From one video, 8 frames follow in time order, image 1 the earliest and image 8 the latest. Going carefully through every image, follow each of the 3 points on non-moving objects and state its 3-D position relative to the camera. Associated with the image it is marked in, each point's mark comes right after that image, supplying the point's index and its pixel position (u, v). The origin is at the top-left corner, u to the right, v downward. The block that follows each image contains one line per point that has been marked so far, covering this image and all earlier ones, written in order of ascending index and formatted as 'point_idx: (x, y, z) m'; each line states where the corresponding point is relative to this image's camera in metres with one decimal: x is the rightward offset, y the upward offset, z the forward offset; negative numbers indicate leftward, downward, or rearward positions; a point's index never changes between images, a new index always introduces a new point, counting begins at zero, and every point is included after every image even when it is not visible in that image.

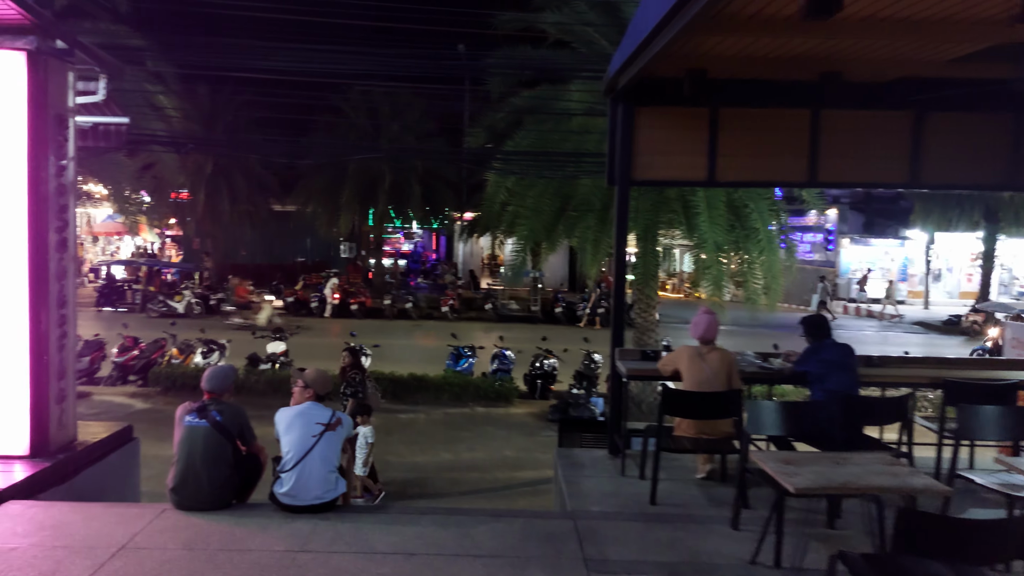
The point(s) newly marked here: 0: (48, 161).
0: (-2.6, +0.7, +4.7) m
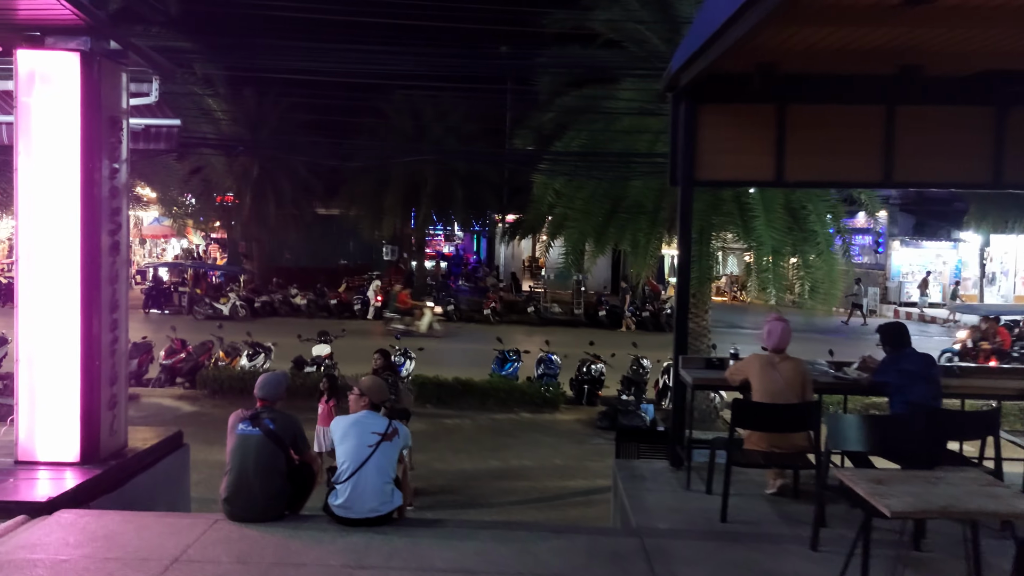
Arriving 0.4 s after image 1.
0: (-2.3, +0.7, +4.6) m
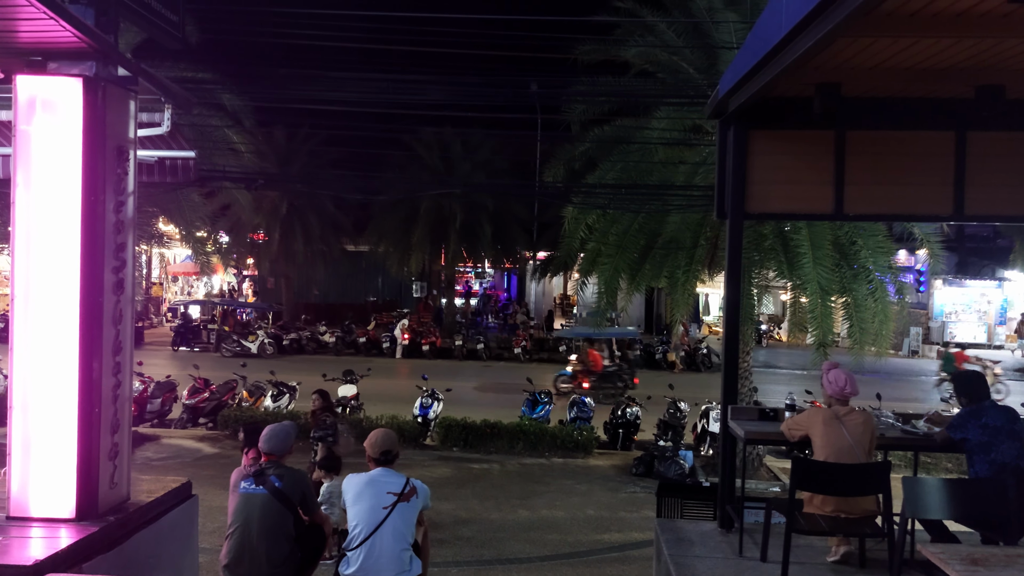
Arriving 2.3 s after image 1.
0: (-2.1, +0.5, +4.3) m
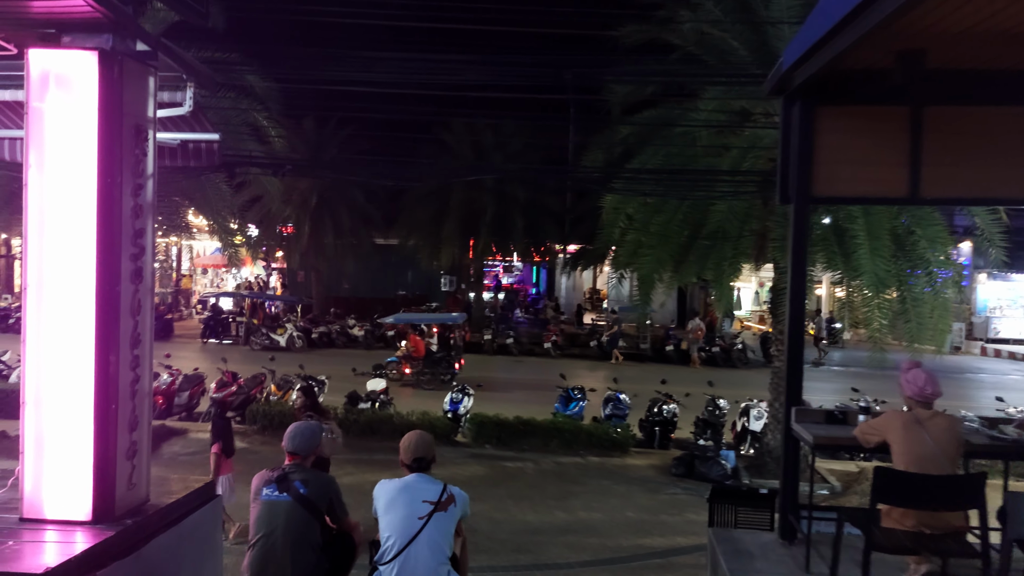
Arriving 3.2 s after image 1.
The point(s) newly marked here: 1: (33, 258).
0: (-1.9, +0.5, +4.1) m
1: (-2.3, +0.1, +4.0) m
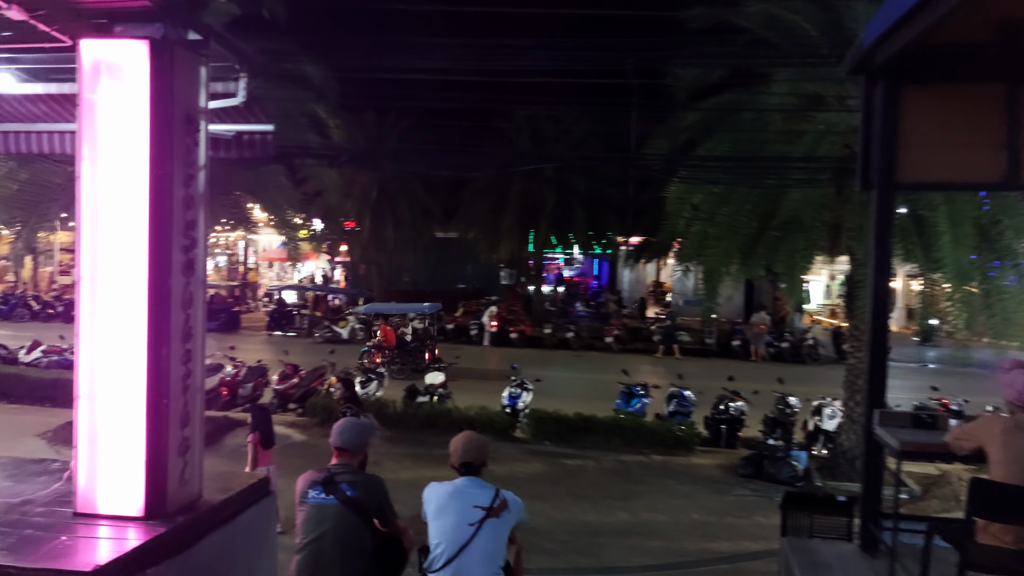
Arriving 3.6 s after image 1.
0: (-1.6, +0.6, +4.0) m
1: (-2.0, +0.2, +3.9) m
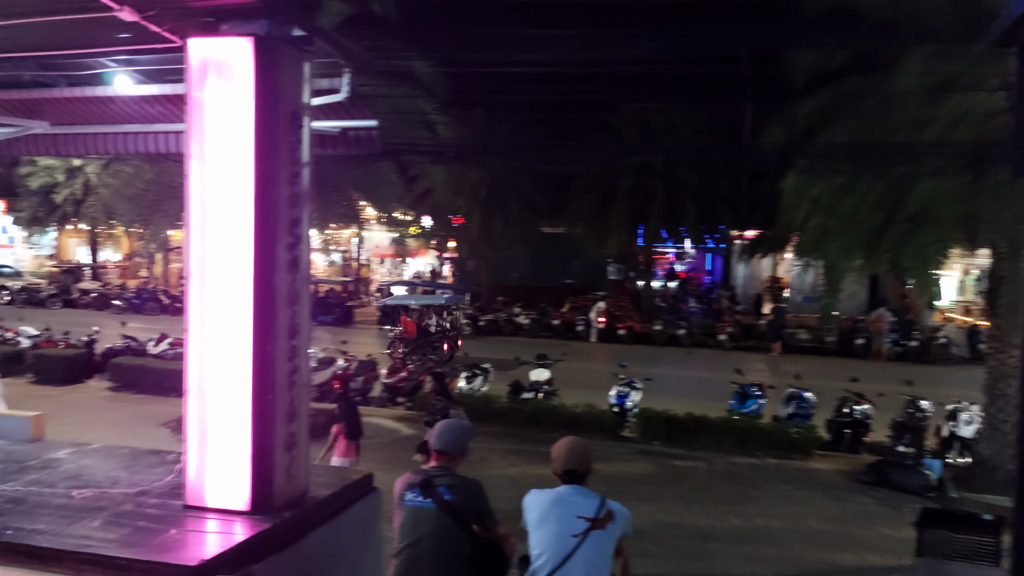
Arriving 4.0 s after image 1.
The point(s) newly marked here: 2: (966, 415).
0: (-1.1, +0.6, +4.0) m
1: (-1.5, +0.2, +4.0) m
2: (+5.1, -1.4, +9.3) m
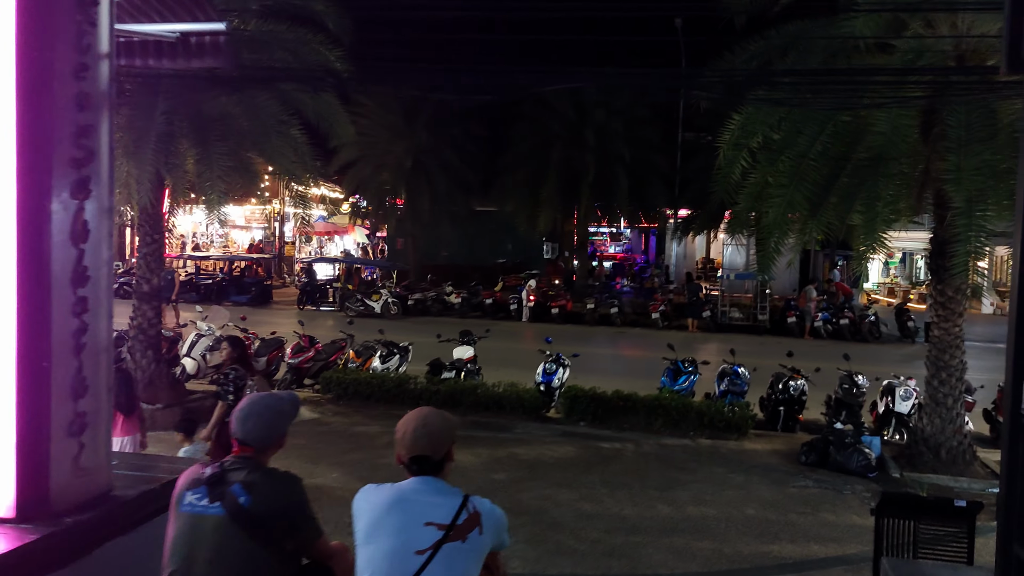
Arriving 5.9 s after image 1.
0: (-1.6, +0.8, +3.0) m
1: (-2.0, +0.5, +2.9) m
2: (+4.2, -1.1, +8.8) m
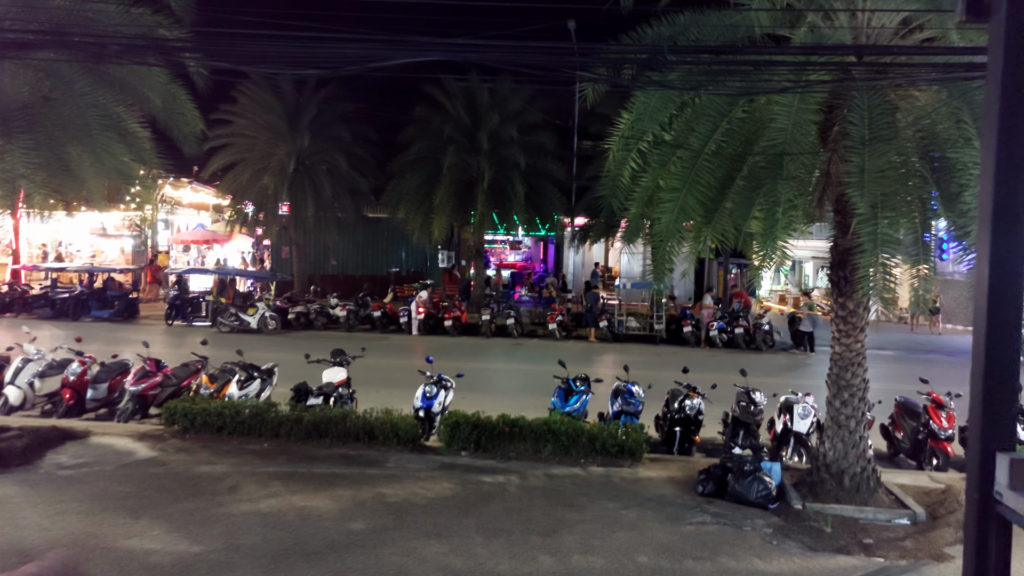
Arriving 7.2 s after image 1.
0: (-2.2, +0.7, +1.8) m
1: (-2.6, +0.3, +1.7) m
2: (+2.9, -1.2, +8.3) m
